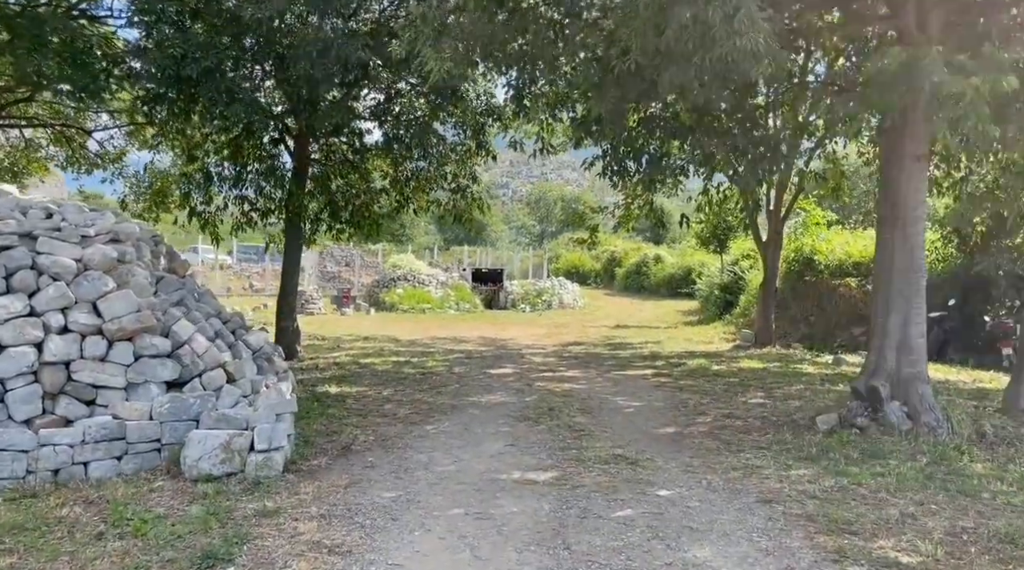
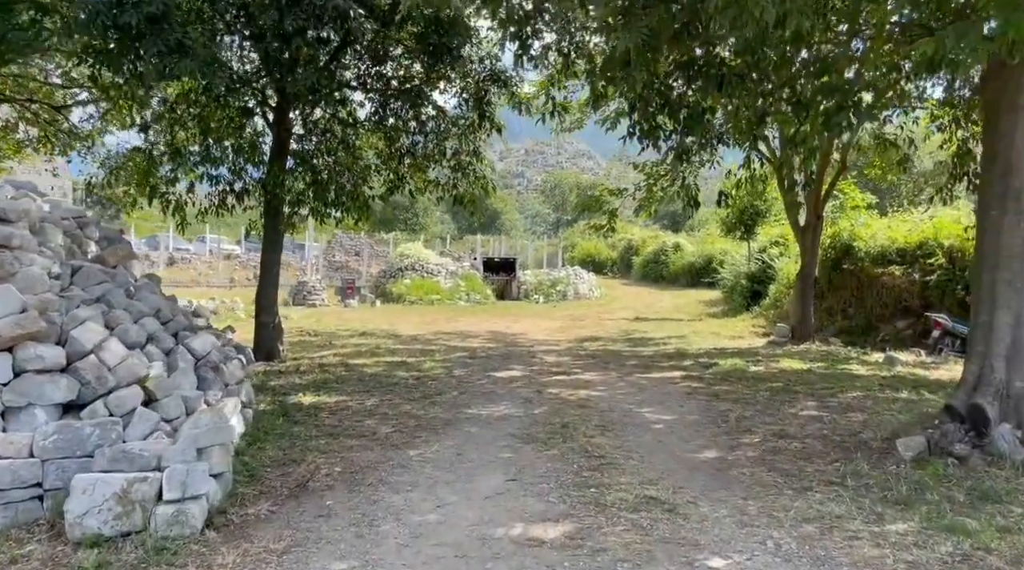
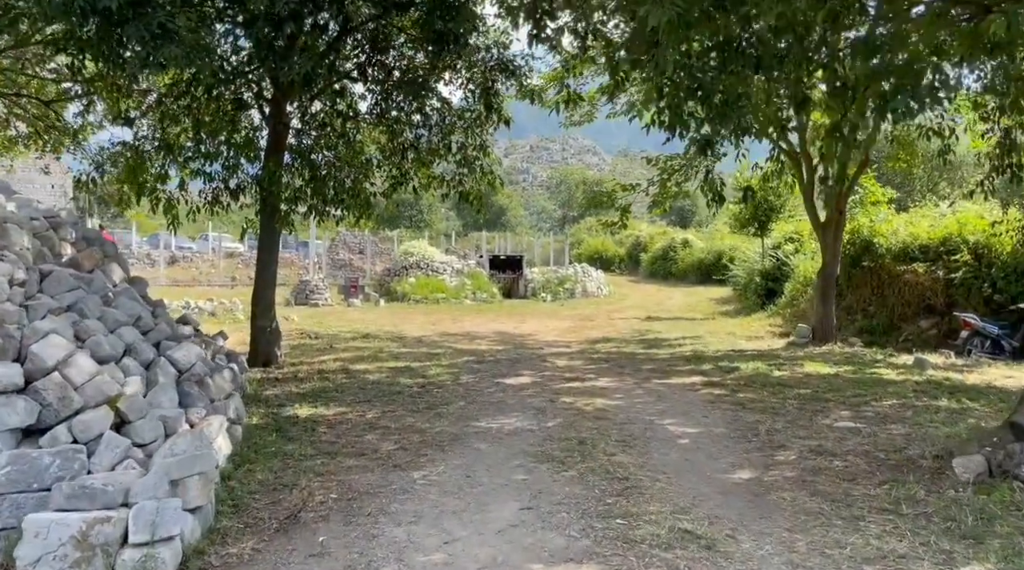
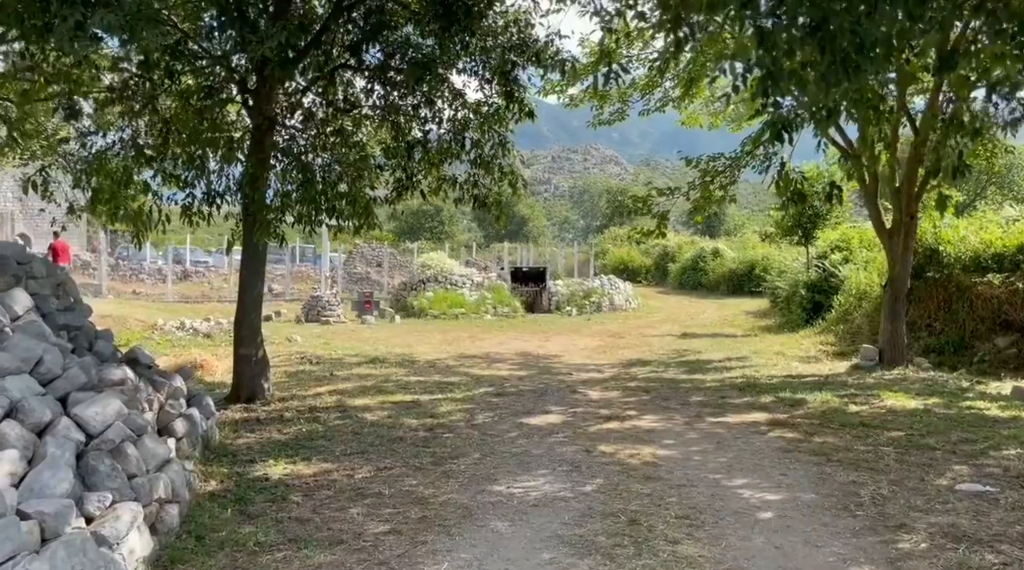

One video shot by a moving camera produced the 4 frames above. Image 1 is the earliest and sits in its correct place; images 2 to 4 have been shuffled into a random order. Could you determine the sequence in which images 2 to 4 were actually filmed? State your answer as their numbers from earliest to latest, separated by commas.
2, 3, 4
